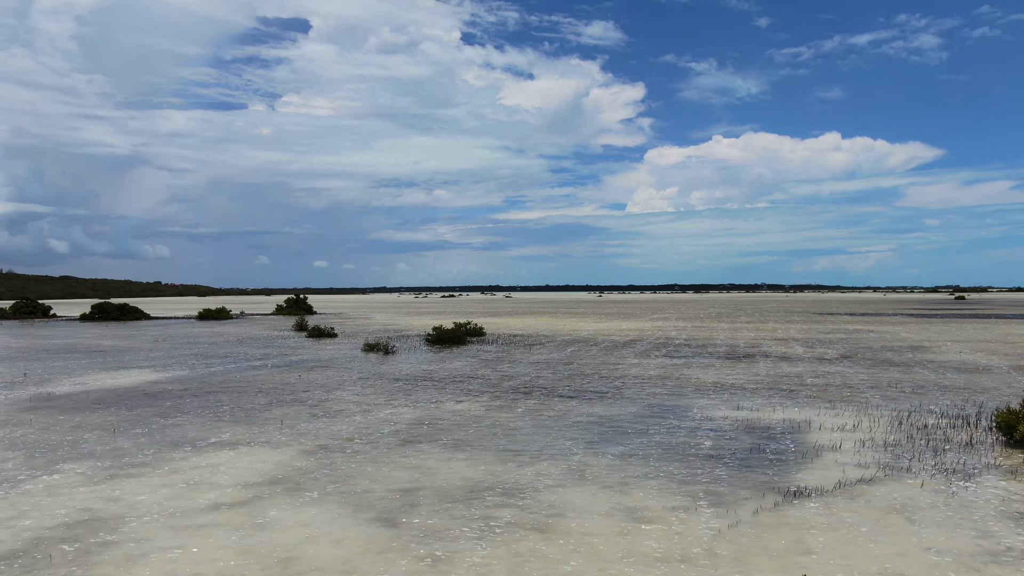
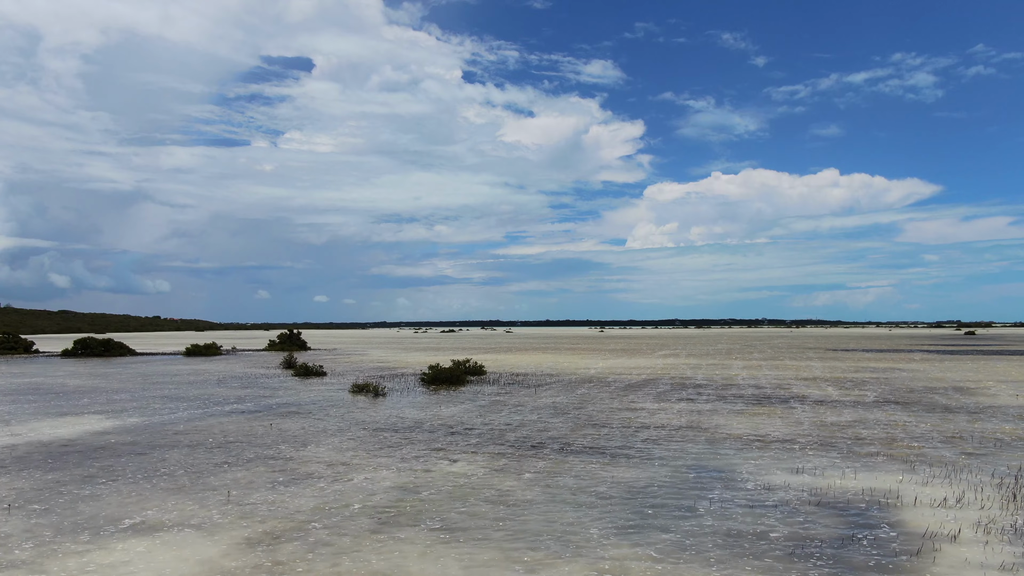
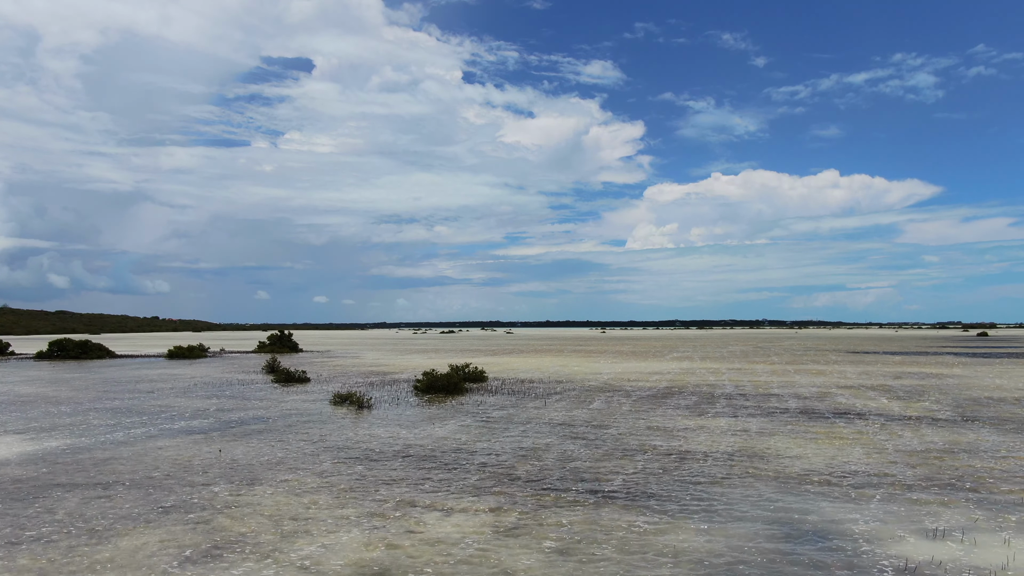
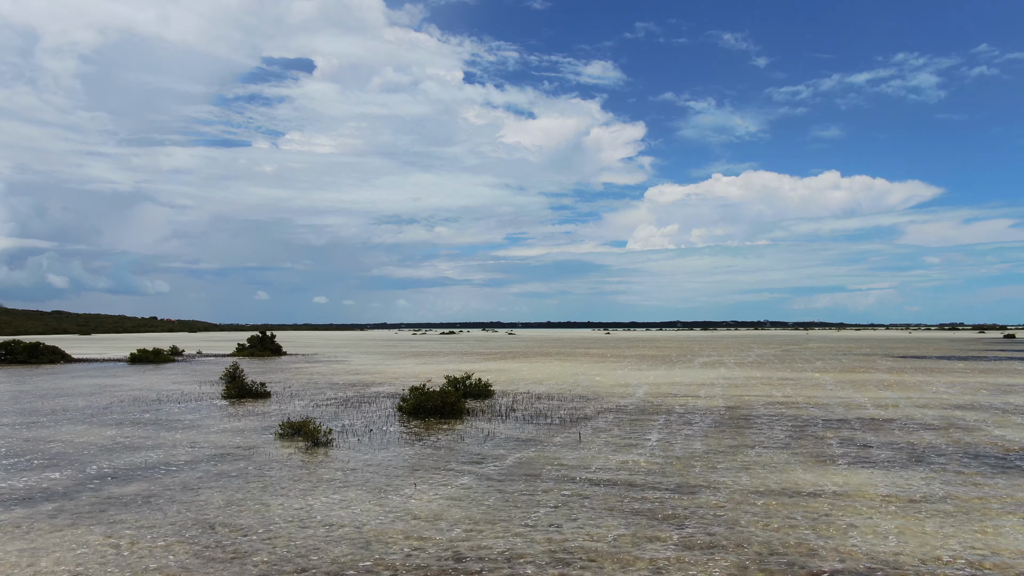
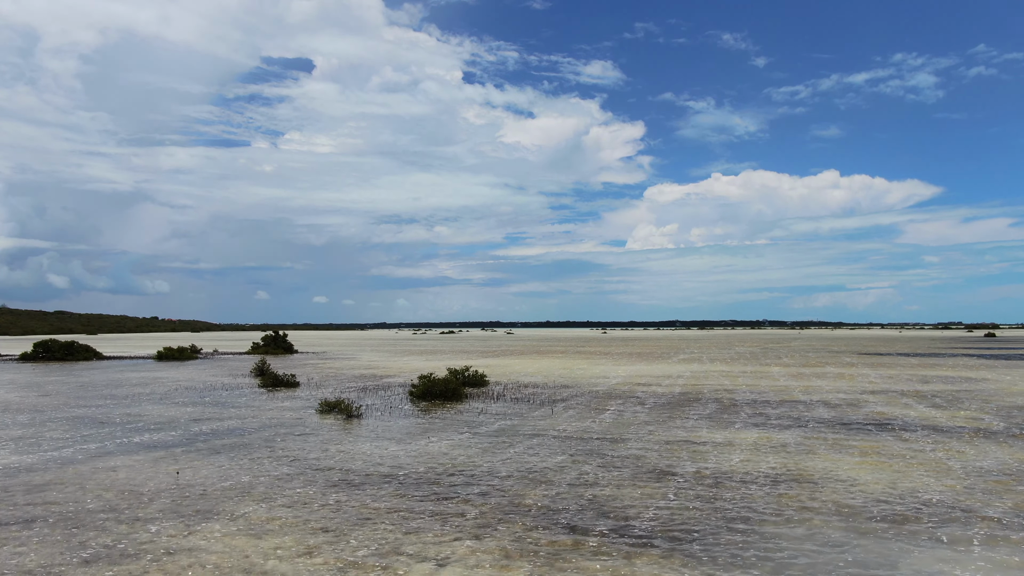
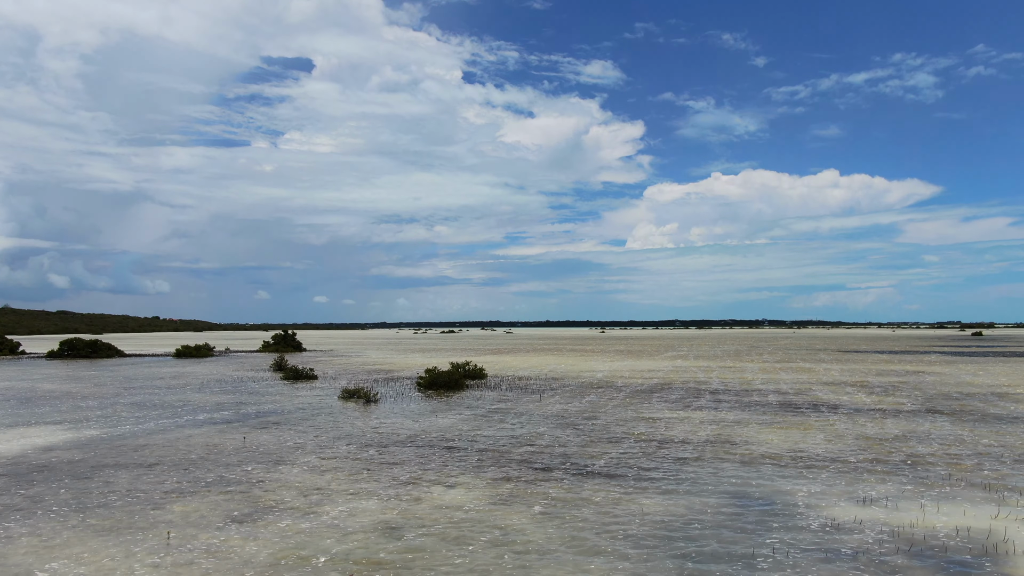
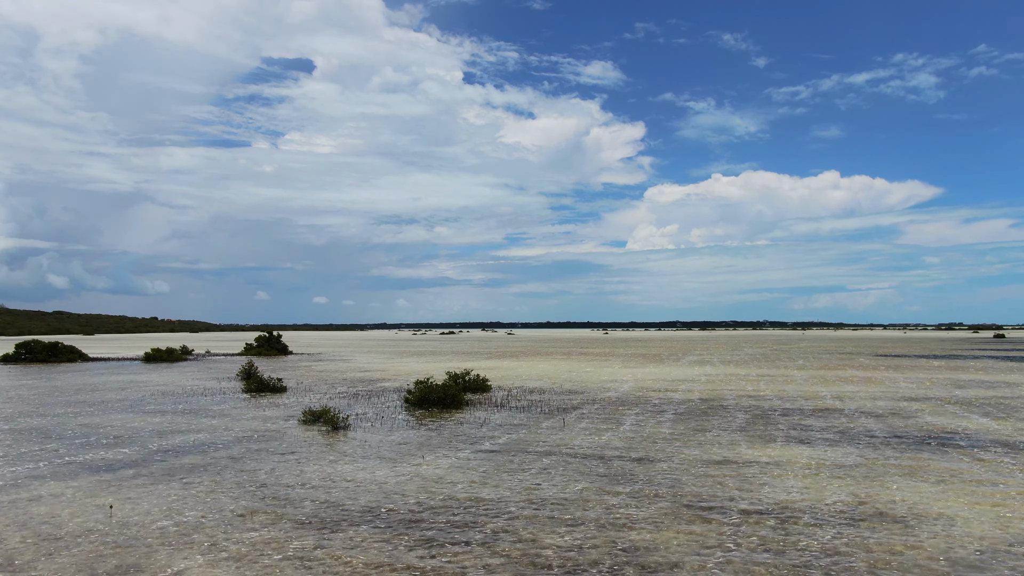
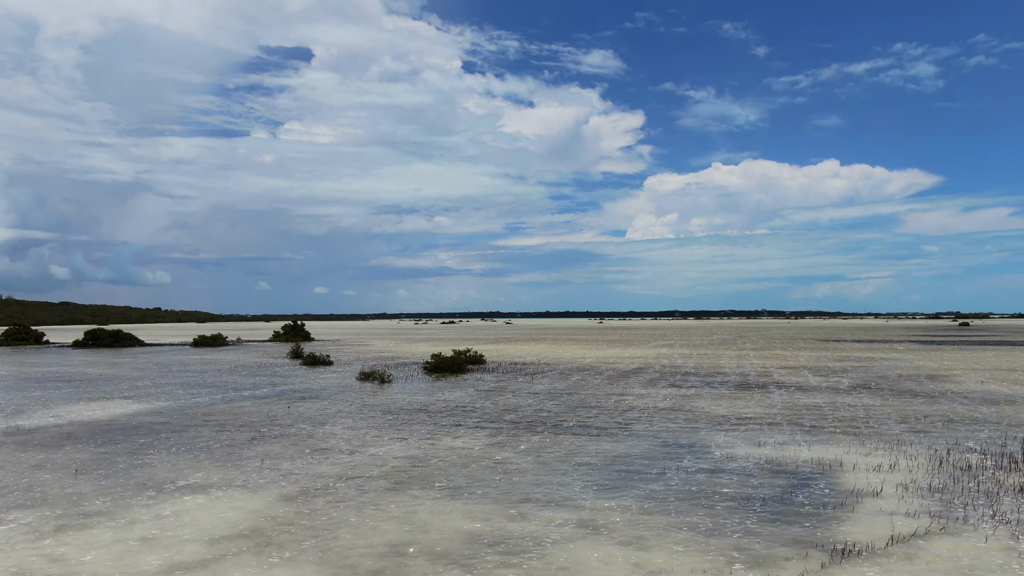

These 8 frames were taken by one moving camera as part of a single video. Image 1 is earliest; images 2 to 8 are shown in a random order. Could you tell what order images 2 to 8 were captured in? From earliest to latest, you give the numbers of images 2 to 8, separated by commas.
8, 2, 6, 3, 5, 7, 4
